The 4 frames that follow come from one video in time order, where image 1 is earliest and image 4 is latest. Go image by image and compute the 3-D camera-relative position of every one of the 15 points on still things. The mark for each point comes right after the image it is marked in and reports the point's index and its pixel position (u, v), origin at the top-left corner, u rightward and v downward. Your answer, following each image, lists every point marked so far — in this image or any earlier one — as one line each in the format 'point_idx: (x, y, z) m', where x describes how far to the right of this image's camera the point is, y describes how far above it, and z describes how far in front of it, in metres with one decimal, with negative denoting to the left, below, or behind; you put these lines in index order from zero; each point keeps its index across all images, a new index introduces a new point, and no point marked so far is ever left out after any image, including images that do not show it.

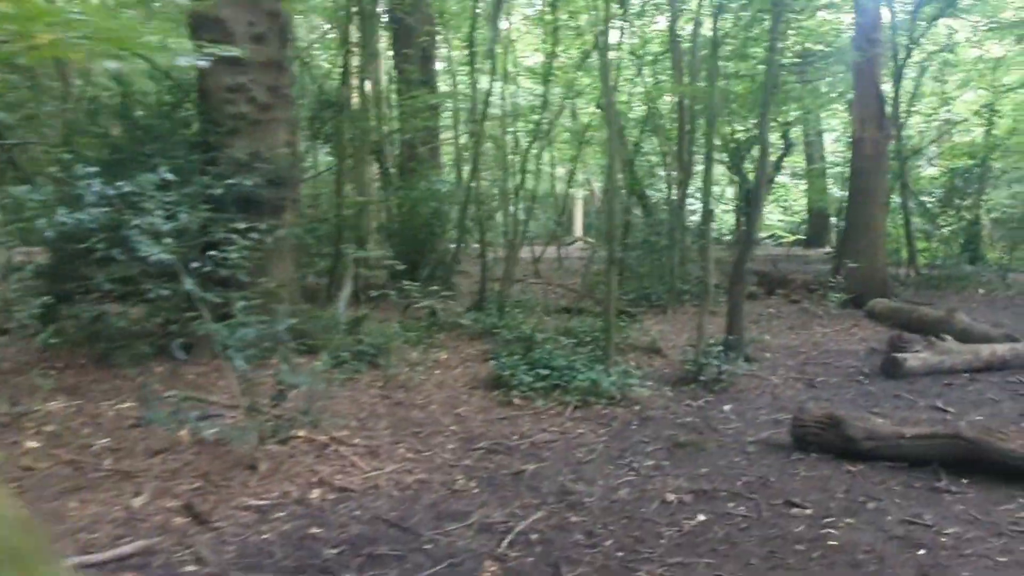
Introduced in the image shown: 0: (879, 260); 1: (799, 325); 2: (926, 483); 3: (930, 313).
0: (+4.7, +0.3, +12.5) m
1: (+3.3, -0.4, +11.1) m
2: (+2.0, -1.0, +4.8) m
3: (+4.4, -0.3, +10.2) m
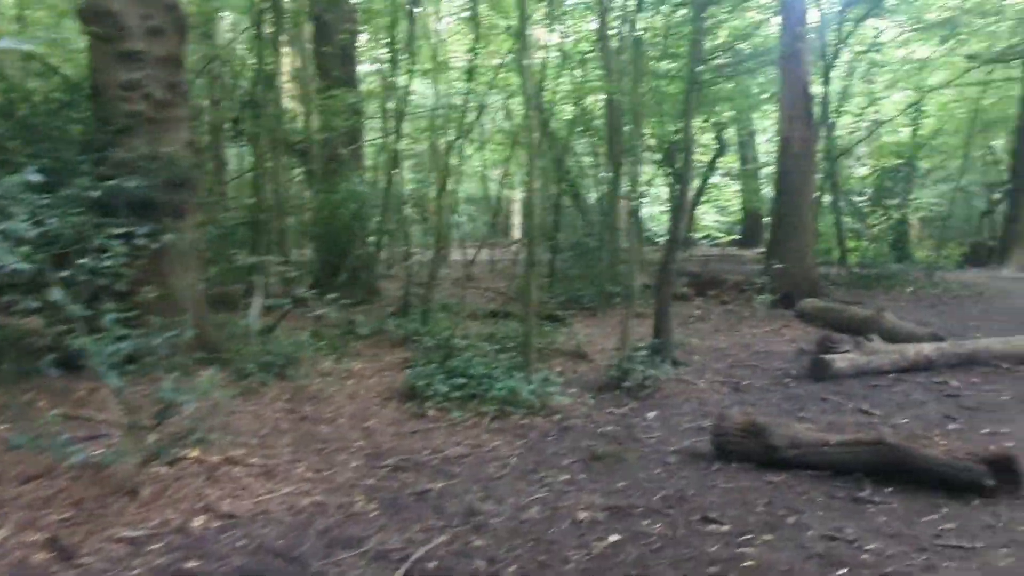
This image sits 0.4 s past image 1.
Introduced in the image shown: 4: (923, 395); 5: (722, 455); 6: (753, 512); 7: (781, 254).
0: (+3.8, +0.3, +12.4) m
1: (+2.4, -0.4, +11.0) m
2: (+1.6, -1.0, +4.6) m
3: (+3.6, -0.3, +10.2) m
4: (+3.0, -0.8, +7.2) m
5: (+1.1, -0.9, +5.2) m
6: (+1.1, -1.0, +4.3) m
7: (+3.4, +0.4, +12.5) m
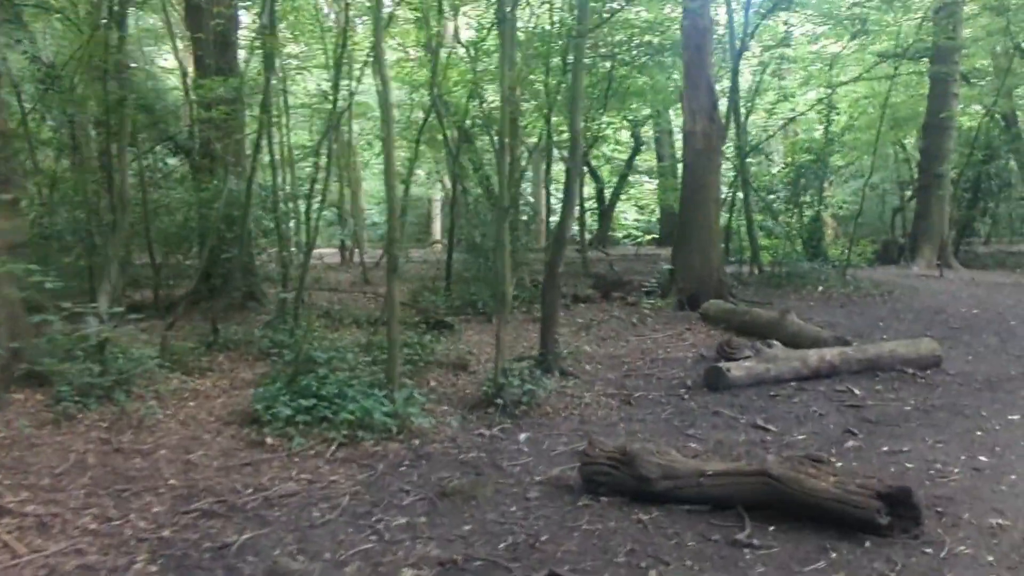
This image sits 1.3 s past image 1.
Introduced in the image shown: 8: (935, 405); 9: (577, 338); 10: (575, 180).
0: (+2.5, +0.3, +11.9) m
1: (+1.2, -0.5, +10.4) m
2: (+0.9, -1.0, +3.9) m
3: (+2.5, -0.3, +9.7) m
4: (+2.1, -0.8, +6.6) m
5: (+0.4, -0.9, +4.5) m
6: (+0.4, -1.0, +3.6) m
7: (+2.1, +0.4, +12.0) m
8: (+2.8, -0.8, +6.4) m
9: (+0.6, -0.5, +9.8) m
10: (+0.5, +0.8, +7.7) m
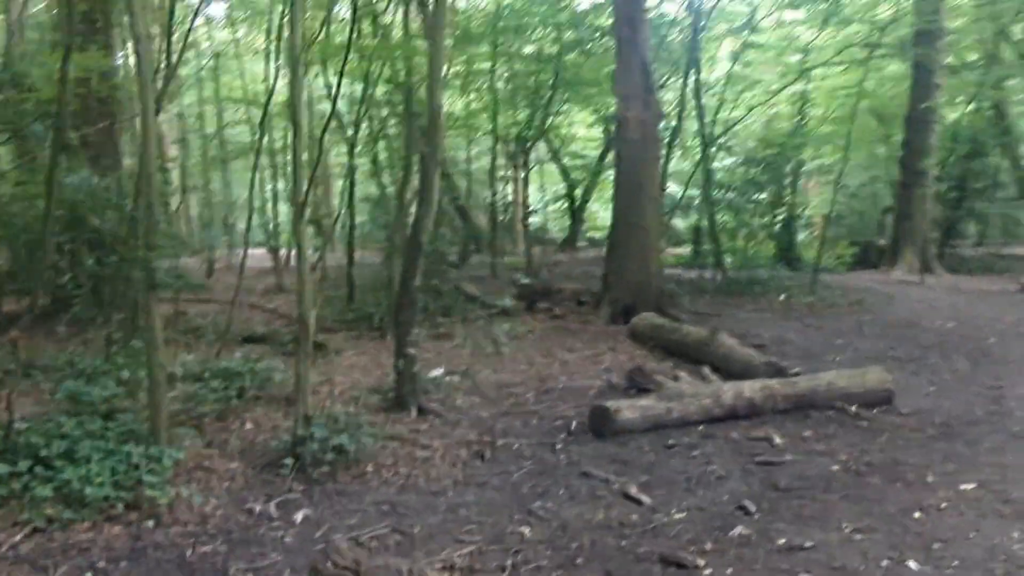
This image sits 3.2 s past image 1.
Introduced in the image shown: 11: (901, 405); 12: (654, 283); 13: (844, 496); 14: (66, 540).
0: (+1.5, +0.2, +10.4) m
1: (+0.3, -0.6, +8.8) m
2: (-0.1, -1.1, +2.4) m
3: (+1.5, -0.4, +8.1) m
4: (+1.1, -0.9, +5.1) m
5: (-0.6, -1.0, +3.0) m
6: (-0.6, -1.1, +2.1) m
7: (+1.2, +0.3, +10.5) m
8: (+1.8, -0.9, +4.9) m
9: (-0.4, -0.6, +8.3) m
10: (-0.5, +0.7, +6.2) m
11: (+2.5, -0.8, +6.3) m
12: (+1.5, +0.1, +10.4) m
13: (+1.5, -0.9, +4.4) m
14: (-1.8, -1.0, +3.9) m
